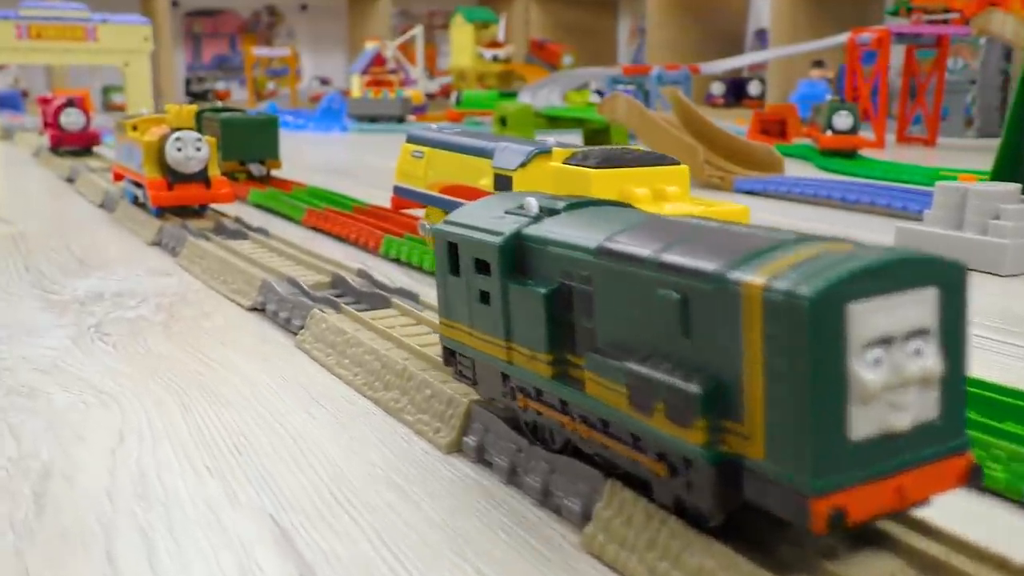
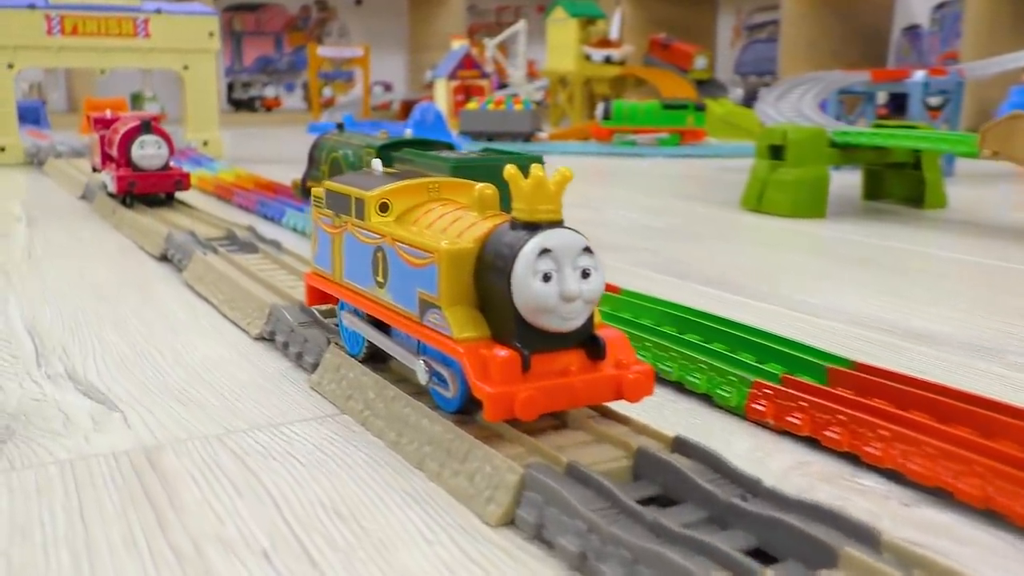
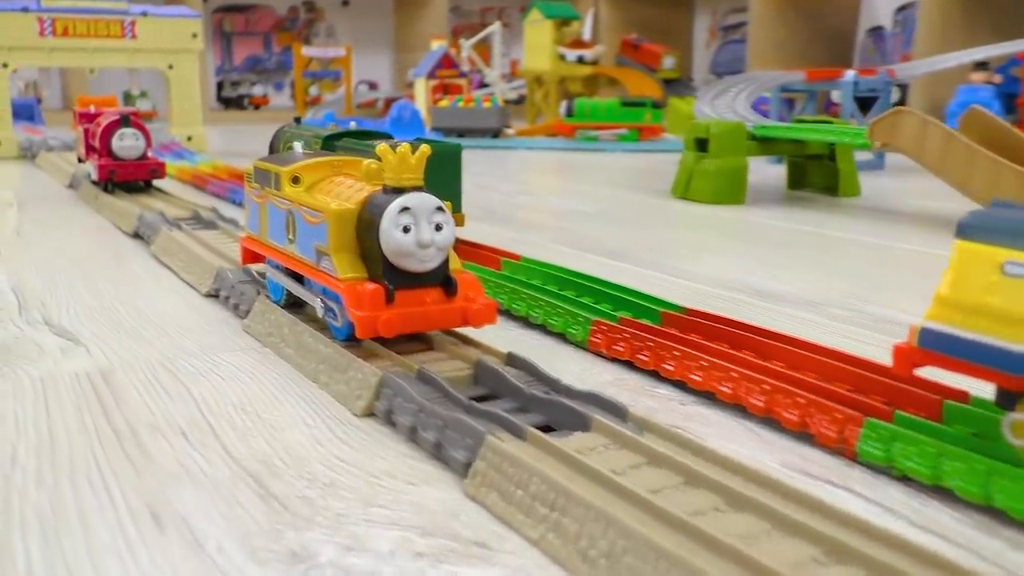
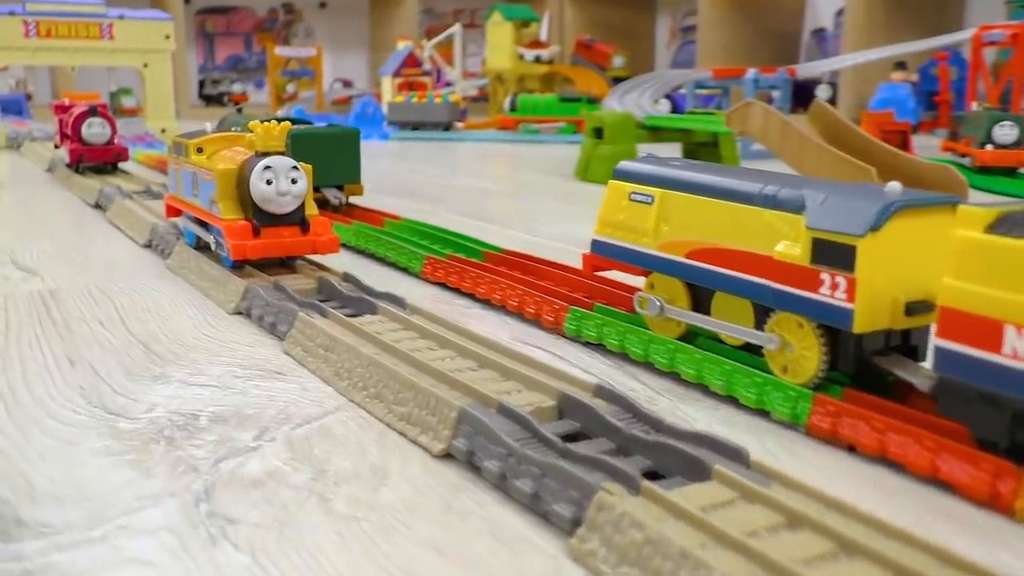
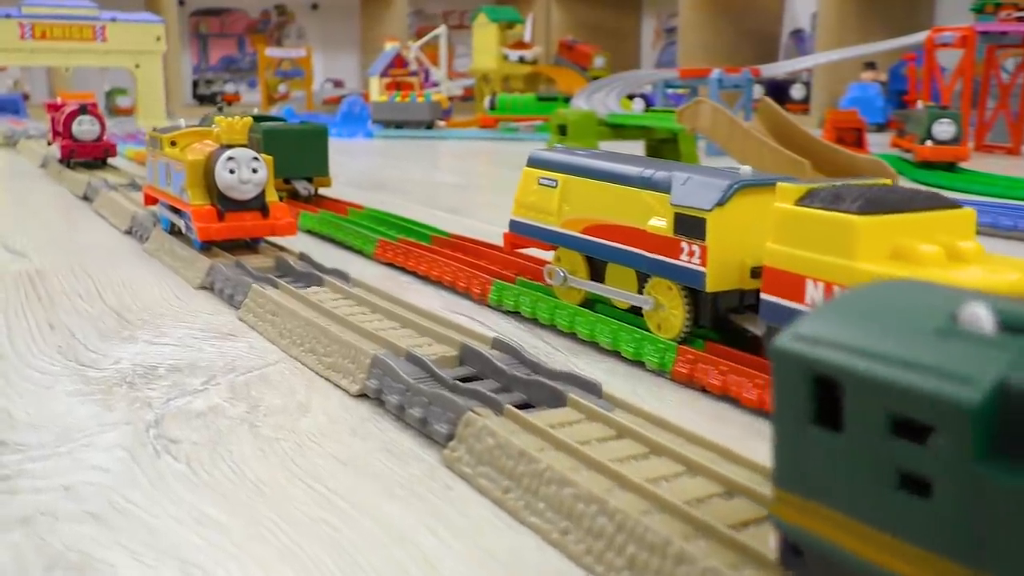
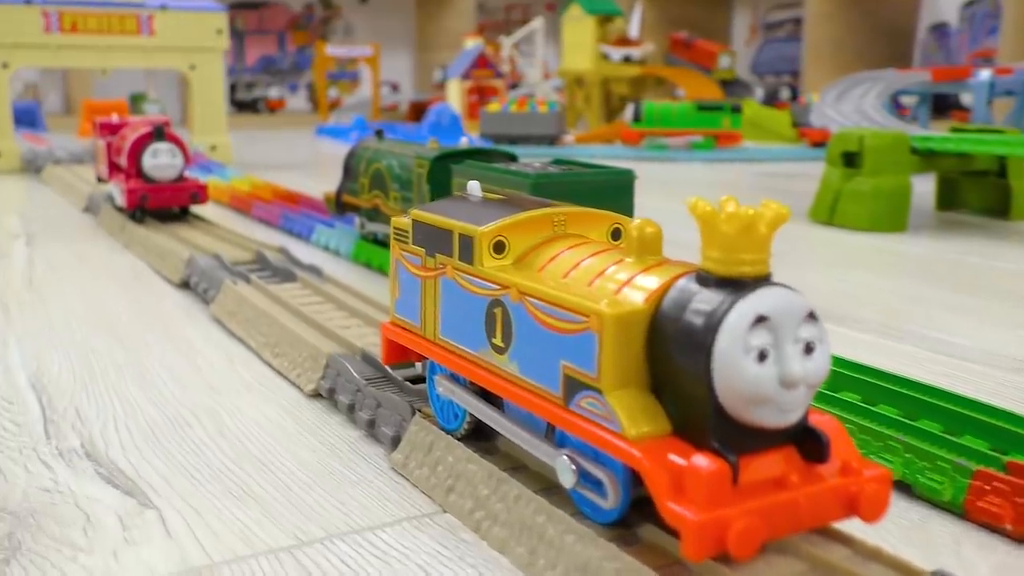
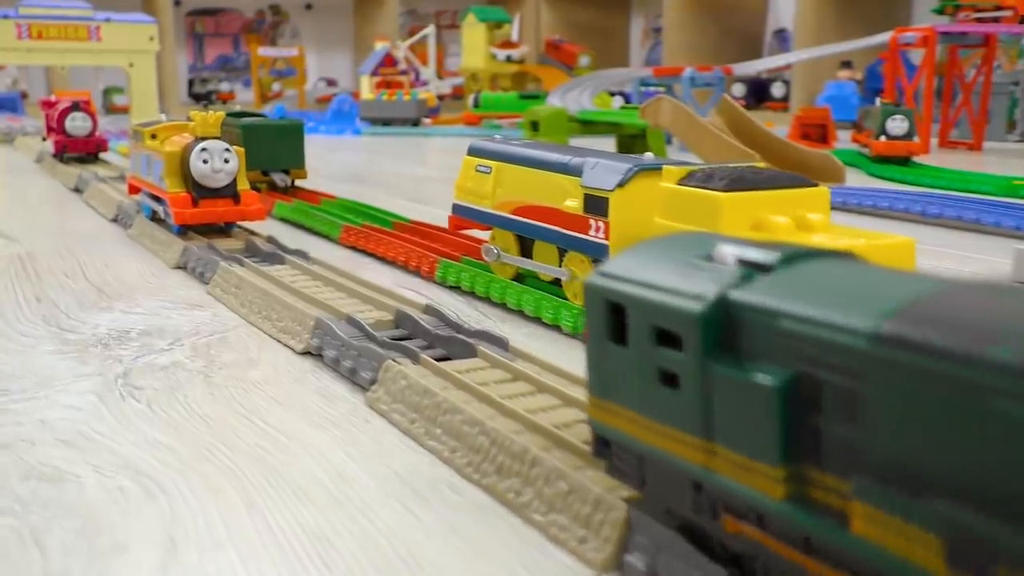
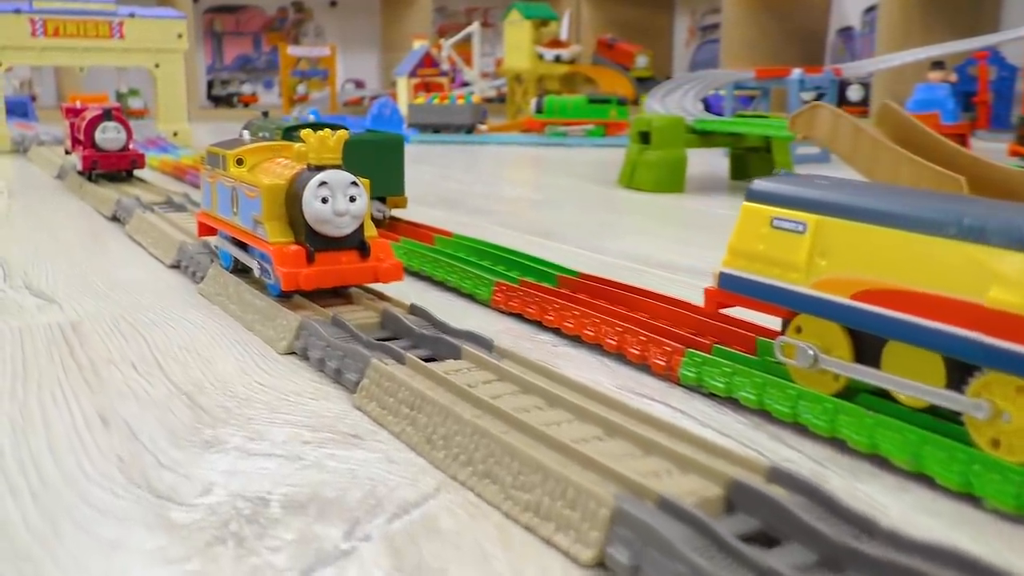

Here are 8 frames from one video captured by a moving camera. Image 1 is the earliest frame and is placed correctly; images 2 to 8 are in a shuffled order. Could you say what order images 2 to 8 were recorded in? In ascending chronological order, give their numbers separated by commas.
7, 5, 4, 8, 3, 2, 6
